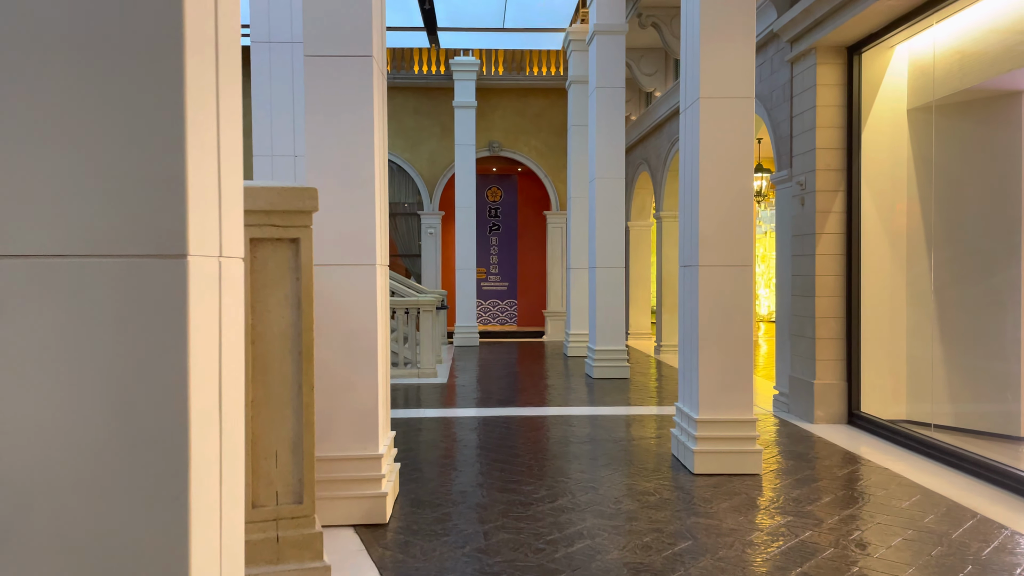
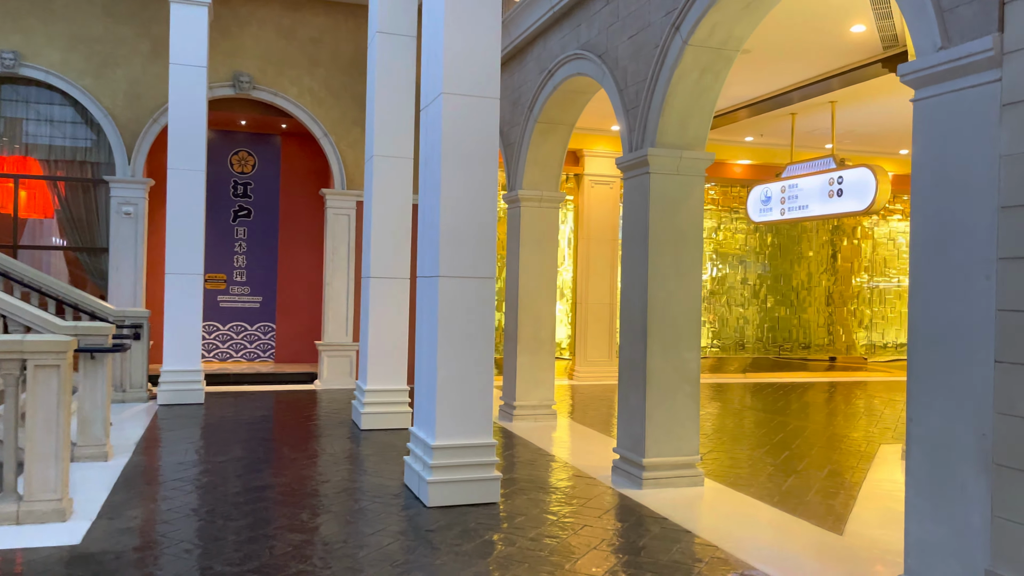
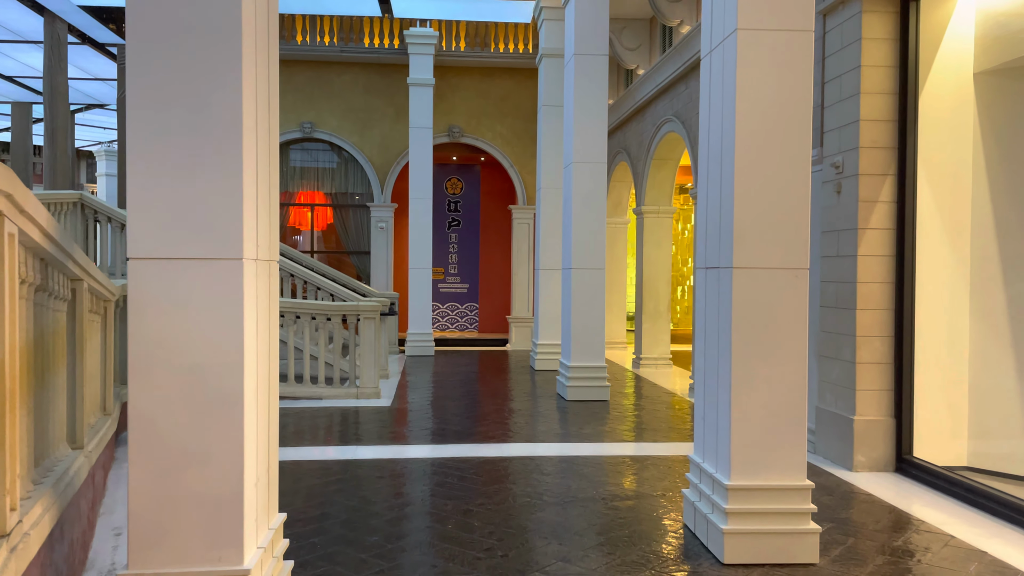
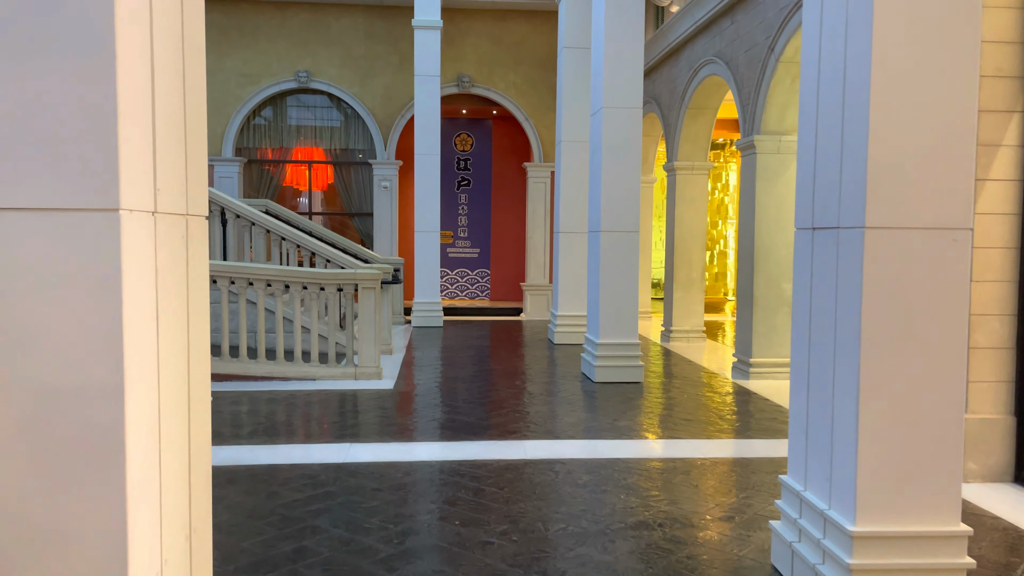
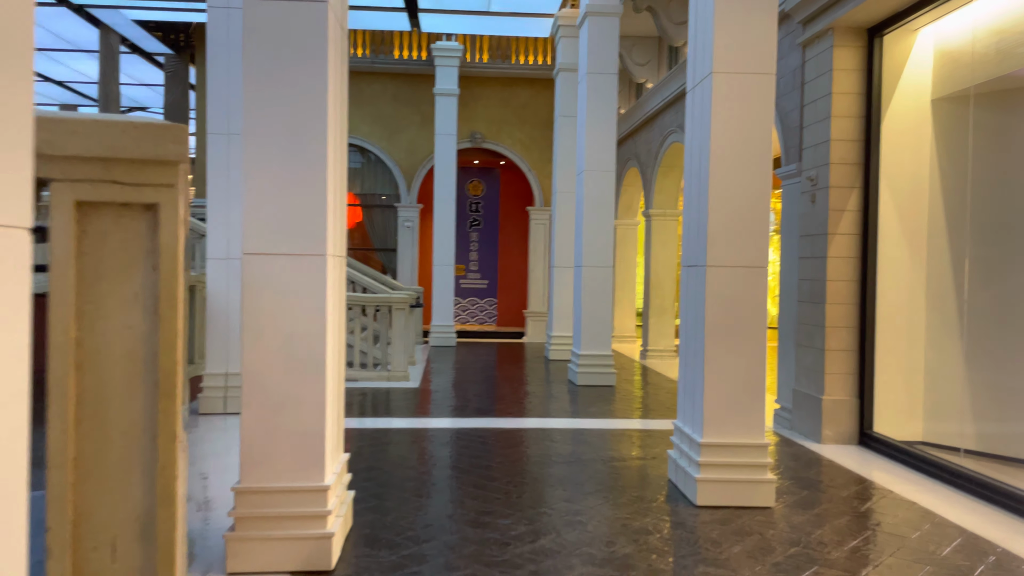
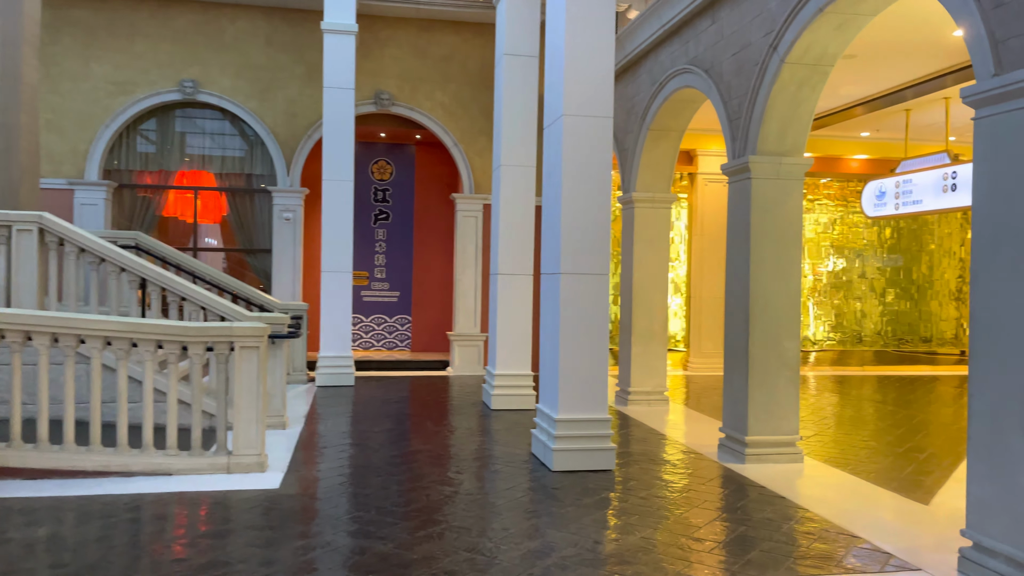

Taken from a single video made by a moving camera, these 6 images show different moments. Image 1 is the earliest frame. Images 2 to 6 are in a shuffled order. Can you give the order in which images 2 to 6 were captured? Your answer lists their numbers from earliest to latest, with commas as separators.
5, 3, 4, 6, 2
